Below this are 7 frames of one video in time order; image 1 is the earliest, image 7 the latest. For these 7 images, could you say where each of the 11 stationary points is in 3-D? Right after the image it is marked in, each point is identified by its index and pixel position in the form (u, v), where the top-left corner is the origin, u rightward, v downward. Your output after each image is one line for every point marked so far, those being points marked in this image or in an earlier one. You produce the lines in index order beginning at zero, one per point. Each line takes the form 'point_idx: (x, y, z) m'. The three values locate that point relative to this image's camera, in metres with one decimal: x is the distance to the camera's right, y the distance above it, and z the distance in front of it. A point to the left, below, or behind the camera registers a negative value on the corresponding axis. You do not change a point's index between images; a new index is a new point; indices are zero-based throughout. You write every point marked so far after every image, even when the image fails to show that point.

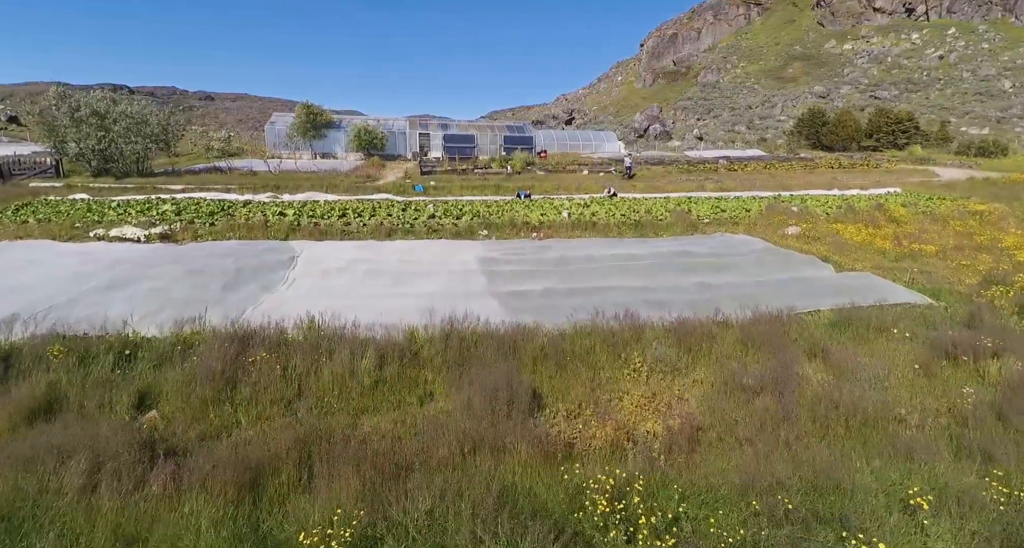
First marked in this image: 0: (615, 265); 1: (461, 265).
0: (+2.1, +0.2, +10.9) m
1: (-1.0, +0.2, +10.8) m
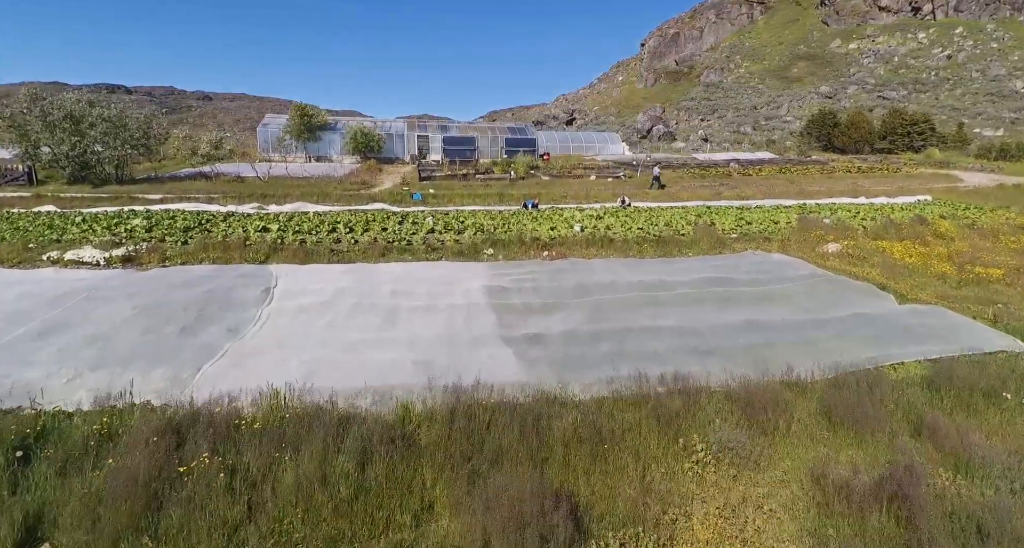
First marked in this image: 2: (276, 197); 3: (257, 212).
0: (+2.3, -0.4, +9.4) m
1: (-0.8, -0.4, +9.2) m
2: (-8.9, +2.9, +19.8) m
3: (-8.0, +1.9, +16.6) m
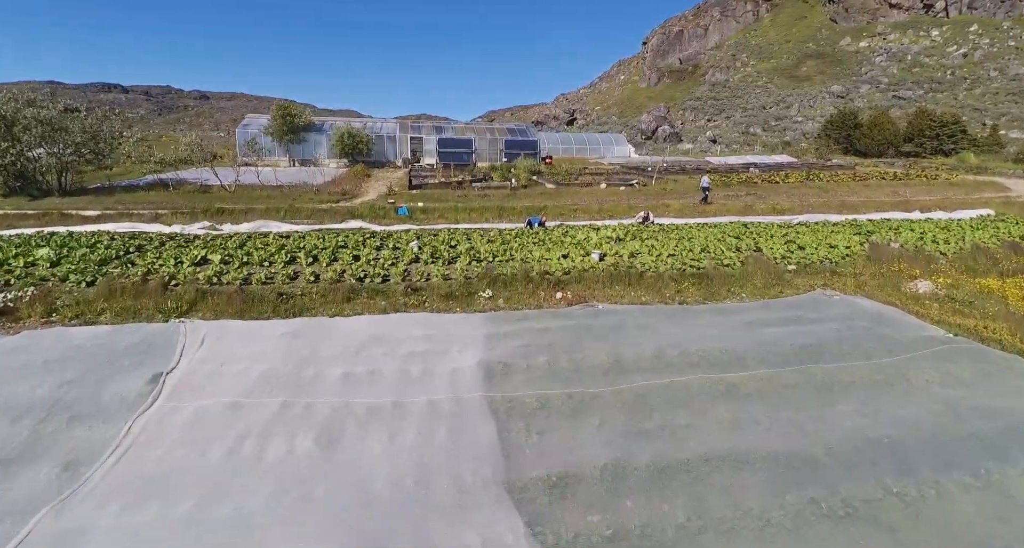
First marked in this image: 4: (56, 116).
0: (+2.4, -1.3, +6.5) m
1: (-0.7, -1.3, +6.4) m
2: (-8.8, +2.0, +16.9) m
3: (-8.0, +1.0, +13.7) m
4: (-17.2, +6.0, +20.0) m
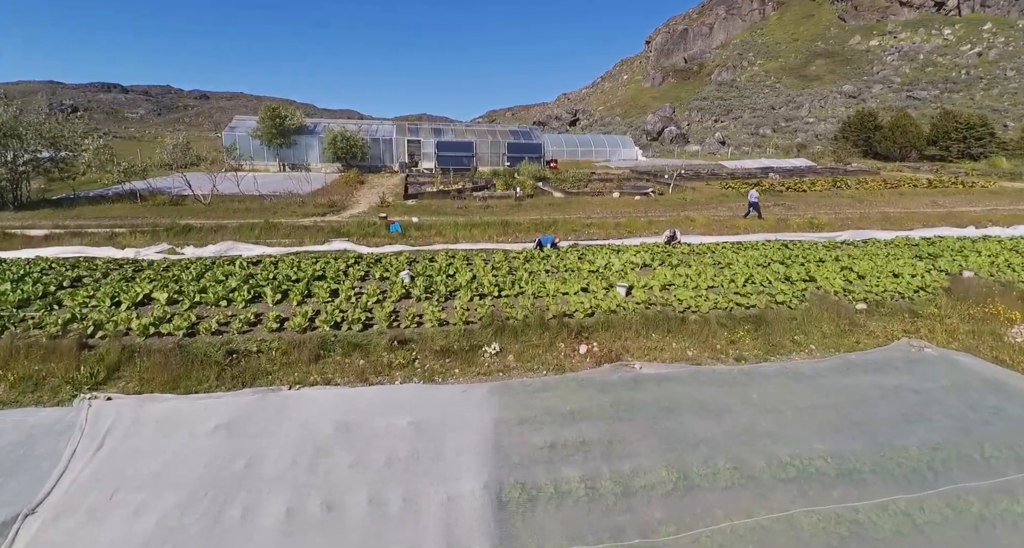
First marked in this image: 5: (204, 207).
0: (+2.6, -2.1, +4.5) m
1: (-0.6, -2.1, +4.3) m
2: (-8.6, +1.3, +14.9) m
3: (-7.8, +0.3, +11.7) m
4: (-17.0, +5.3, +18.0) m
5: (-10.6, +2.3, +18.2) m
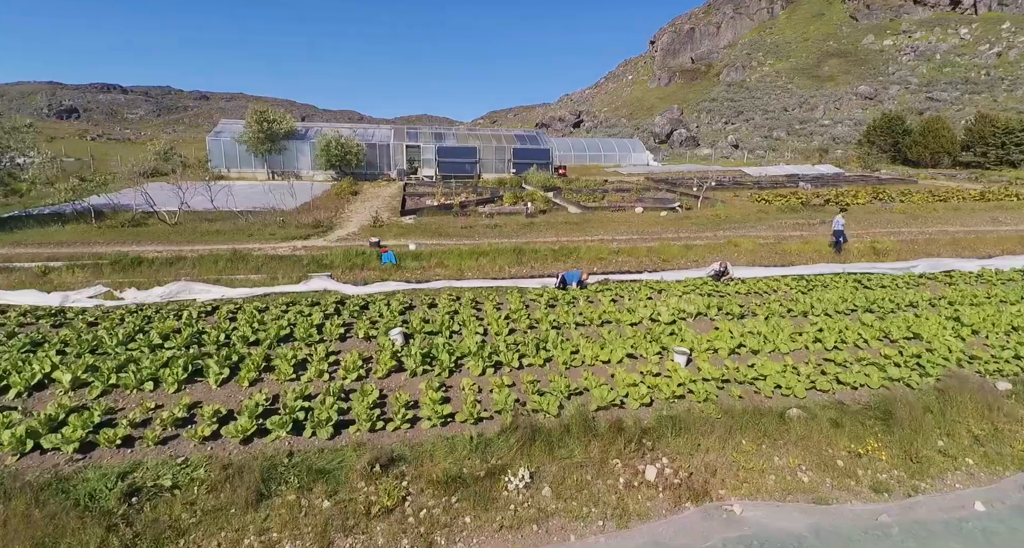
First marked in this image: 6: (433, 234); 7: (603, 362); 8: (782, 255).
0: (+3.0, -3.0, +2.0) m
1: (-0.2, -3.0, +1.9) m
2: (-8.3, +0.3, +12.4) m
3: (-7.4, -0.7, +9.2) m
4: (-16.6, +4.3, +15.5) m
5: (-10.2, +1.4, +15.7) m
6: (-2.4, +1.3, +16.4) m
7: (+1.3, -1.3, +7.9) m
8: (+7.4, +0.6, +14.5) m
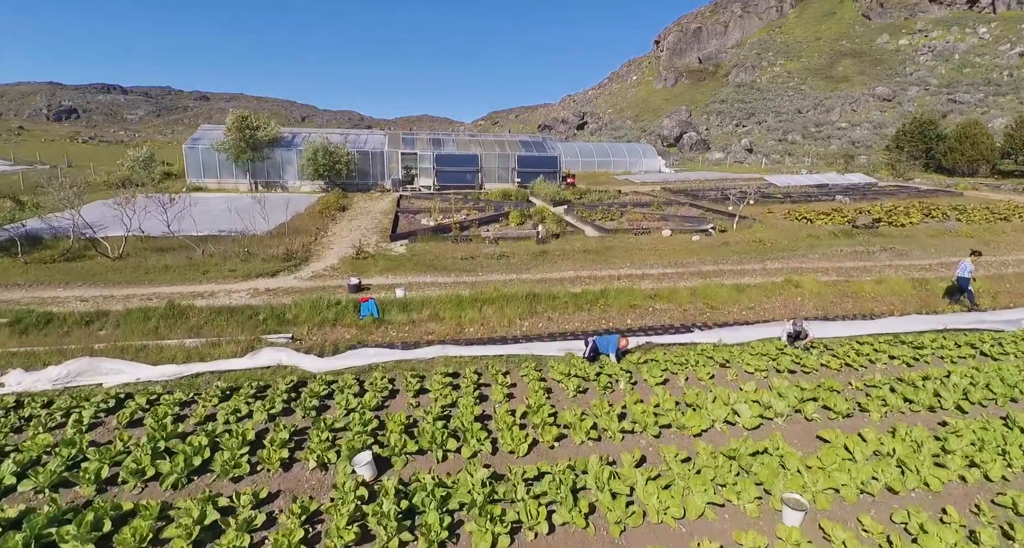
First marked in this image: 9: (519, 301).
0: (+3.2, -4.1, -0.7) m
1: (+0.1, -4.1, -0.8) m
2: (-8.0, -0.8, +9.7) m
3: (-7.2, -1.8, +6.6) m
4: (-16.4, +3.2, +12.8) m
5: (-10.0, +0.3, +13.1) m
6: (-2.2, +0.2, +13.7) m
7: (+1.6, -2.4, +5.2) m
8: (+7.6, -0.5, +11.8) m
9: (+0.2, -0.6, +11.1) m
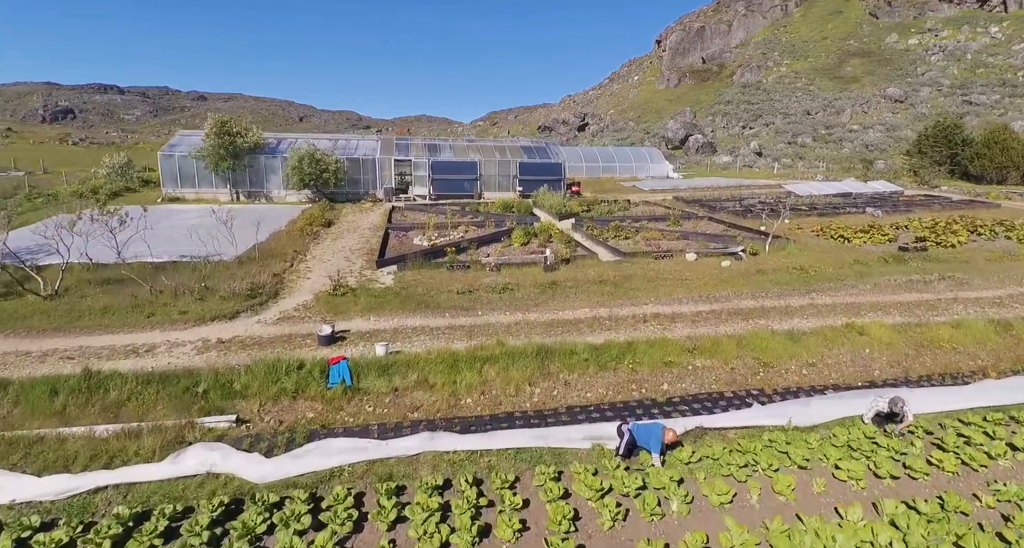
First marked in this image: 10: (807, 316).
0: (+3.4, -5.0, -2.8) m
1: (+0.2, -5.0, -2.9) m
2: (-7.9, -1.7, +7.6) m
3: (-7.0, -2.6, +4.4) m
4: (-16.3, +2.3, +10.7) m
5: (-9.9, -0.6, +10.9) m
6: (-2.1, -0.7, +11.6) m
7: (+1.7, -3.3, +3.1) m
8: (+7.8, -1.4, +9.7) m
9: (+0.3, -1.5, +9.0) m
10: (+6.3, -0.8, +11.4) m
